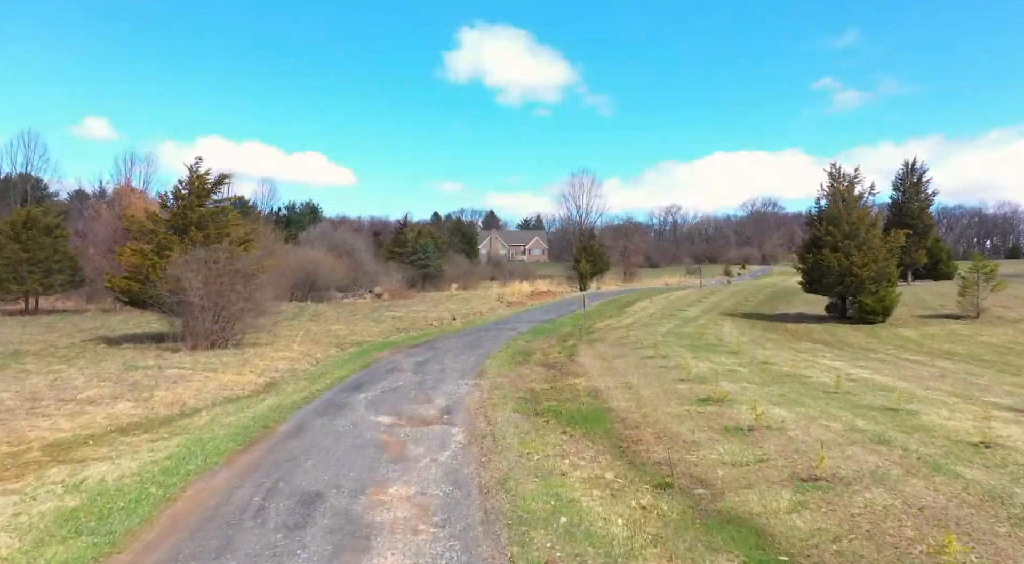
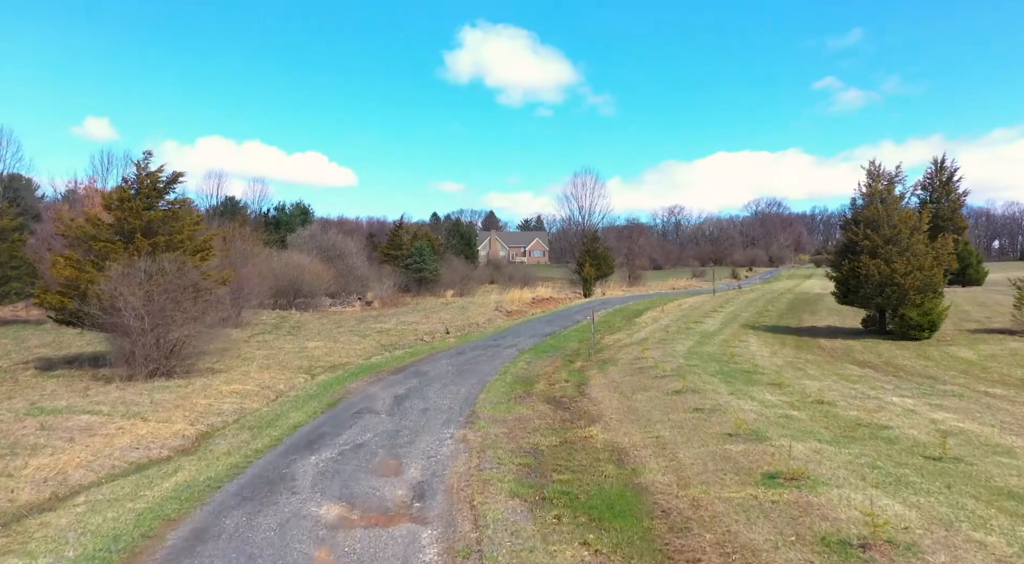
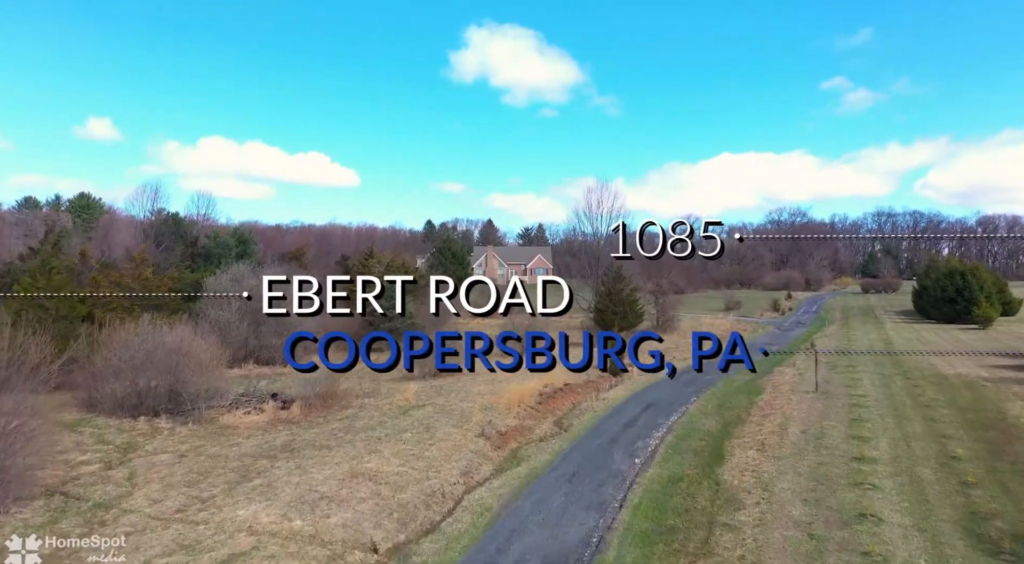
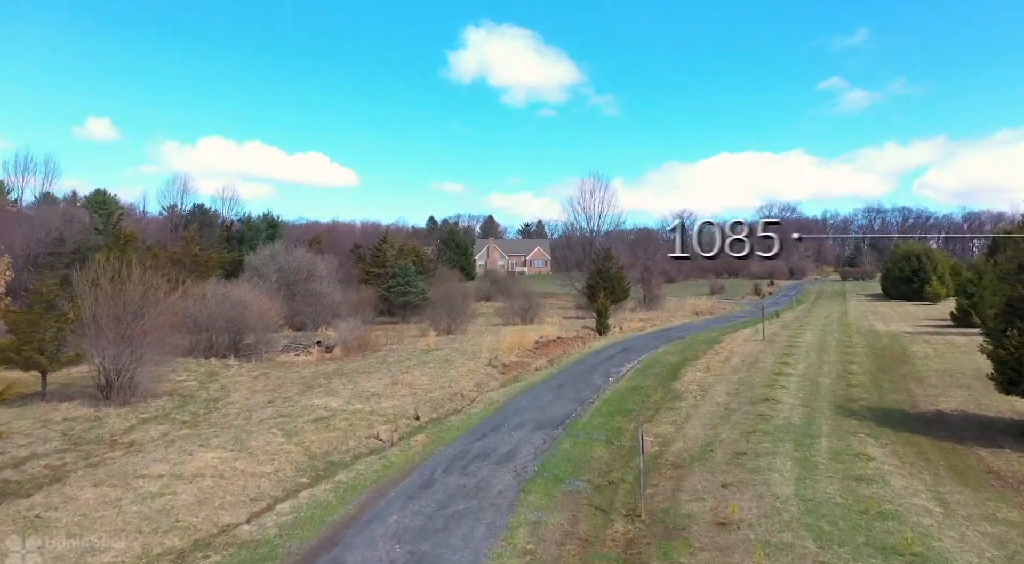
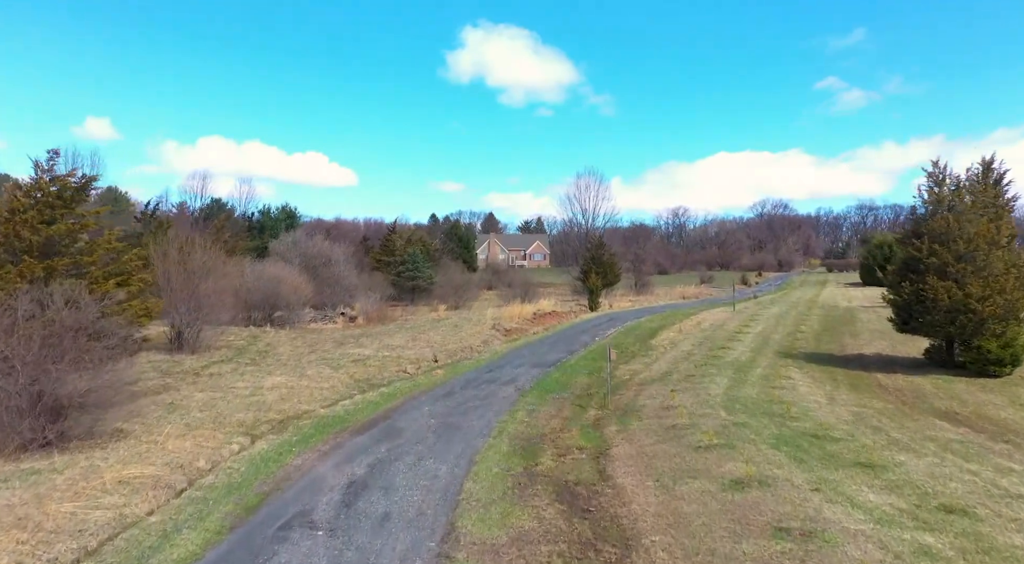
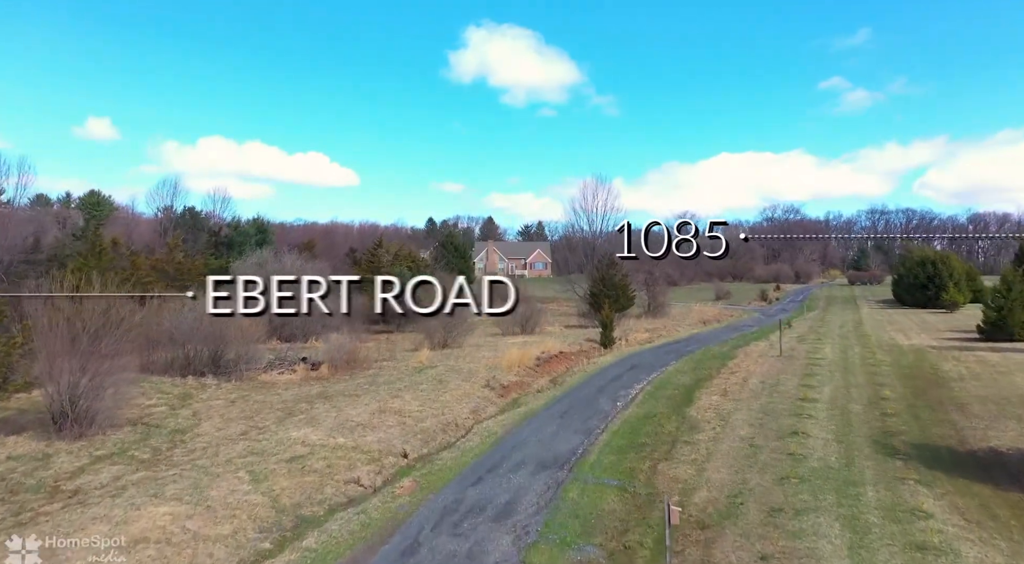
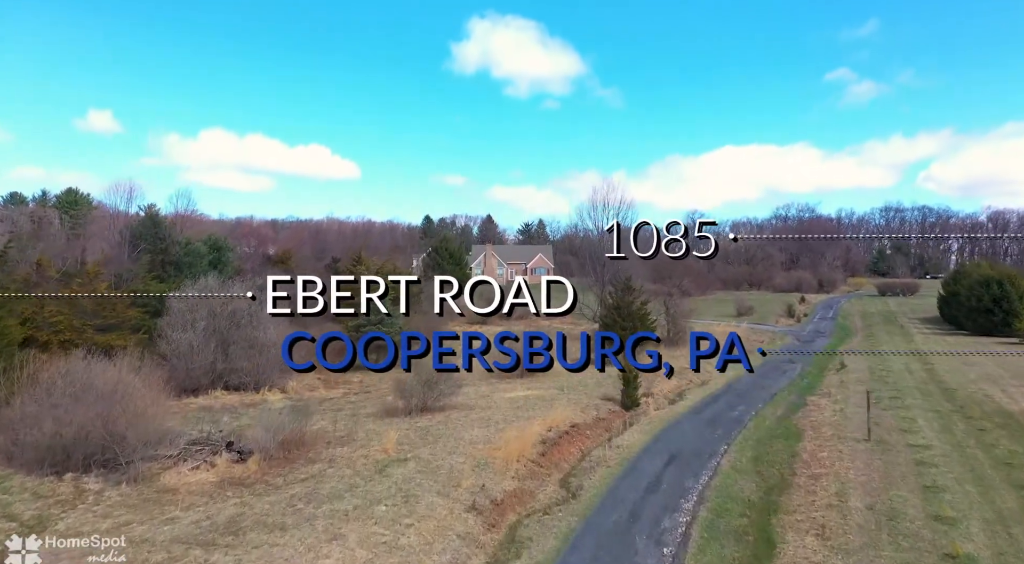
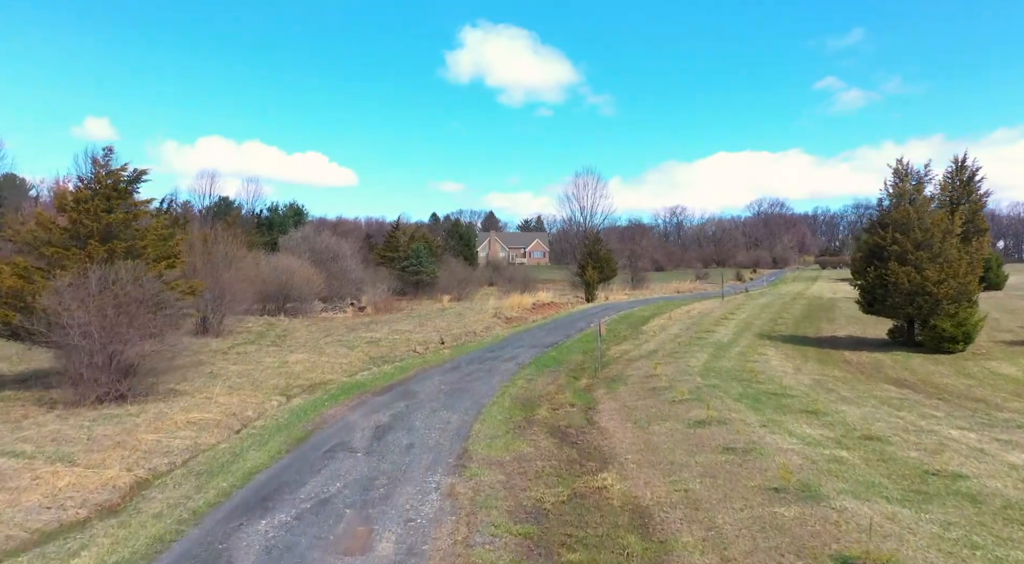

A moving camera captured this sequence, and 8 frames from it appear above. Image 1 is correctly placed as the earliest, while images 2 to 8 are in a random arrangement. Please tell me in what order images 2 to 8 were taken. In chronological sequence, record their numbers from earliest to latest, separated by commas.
2, 8, 5, 4, 6, 3, 7
